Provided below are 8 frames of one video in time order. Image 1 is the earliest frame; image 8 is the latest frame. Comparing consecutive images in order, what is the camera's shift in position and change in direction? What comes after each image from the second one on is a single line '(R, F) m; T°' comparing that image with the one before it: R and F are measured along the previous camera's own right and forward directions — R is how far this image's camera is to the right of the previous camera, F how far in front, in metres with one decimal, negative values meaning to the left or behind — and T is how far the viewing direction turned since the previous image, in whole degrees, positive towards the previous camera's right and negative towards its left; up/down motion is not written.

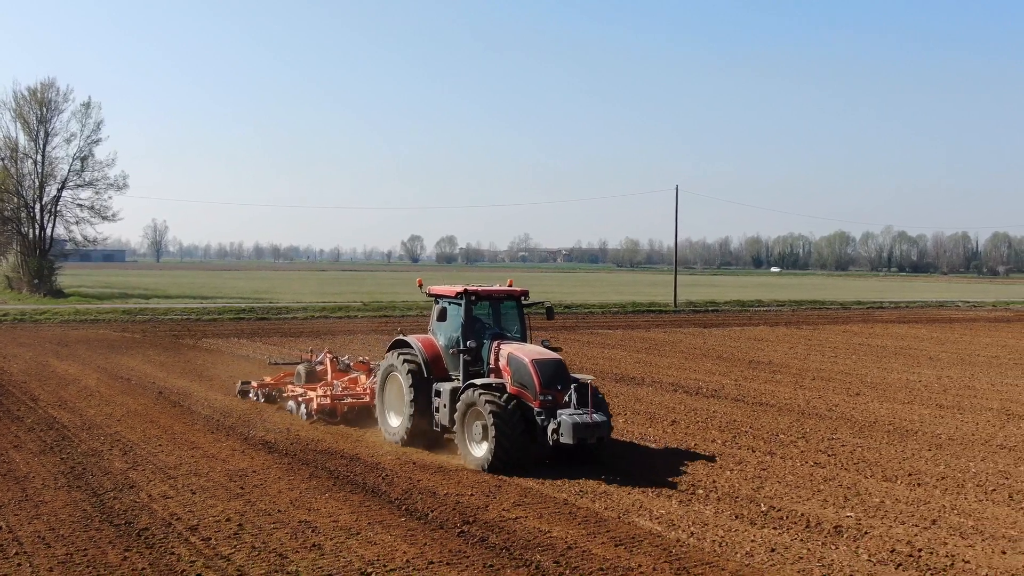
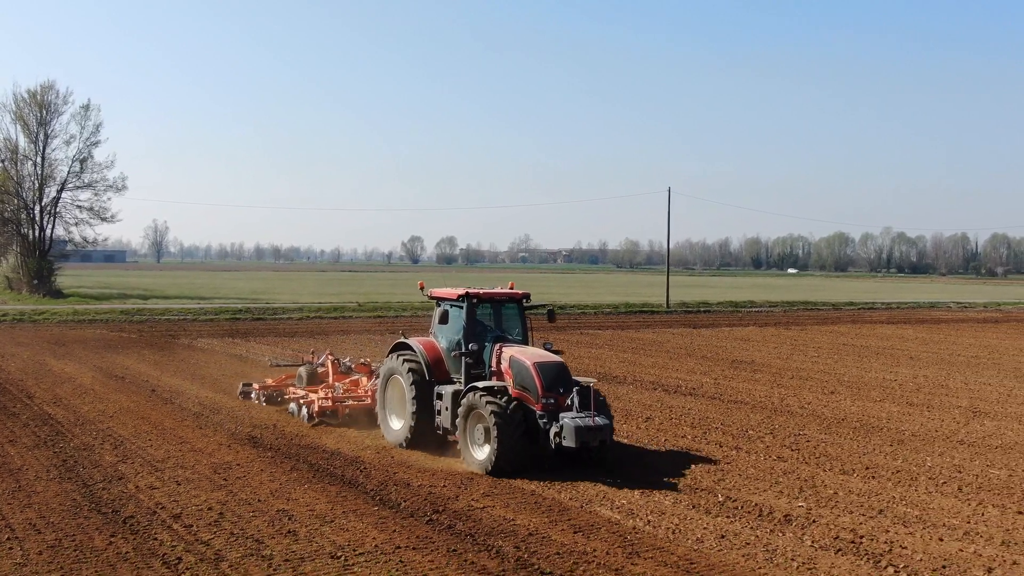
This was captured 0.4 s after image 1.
(-1.7, +0.2) m; 0°
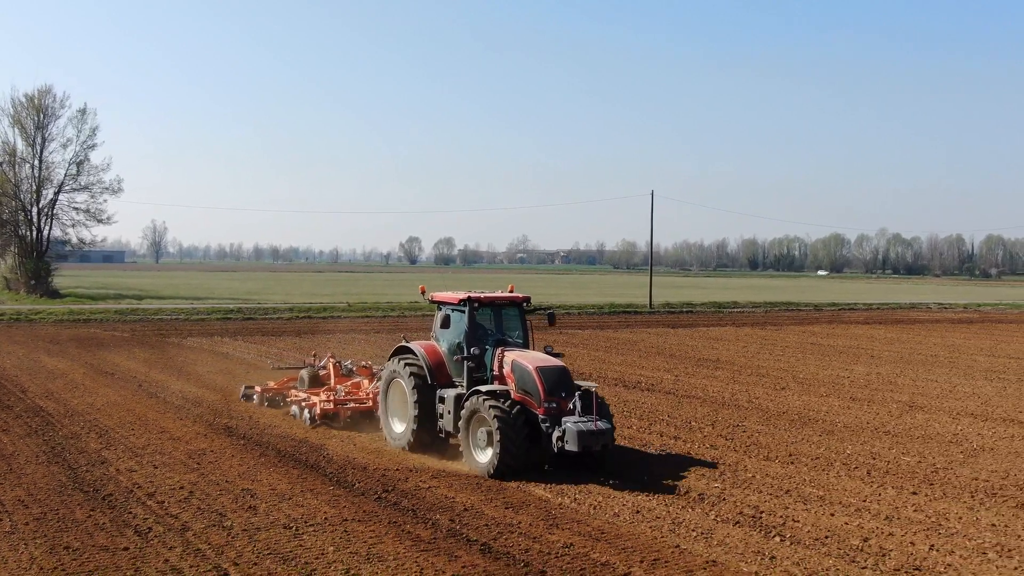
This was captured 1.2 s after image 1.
(+0.7, -1.0) m; 0°
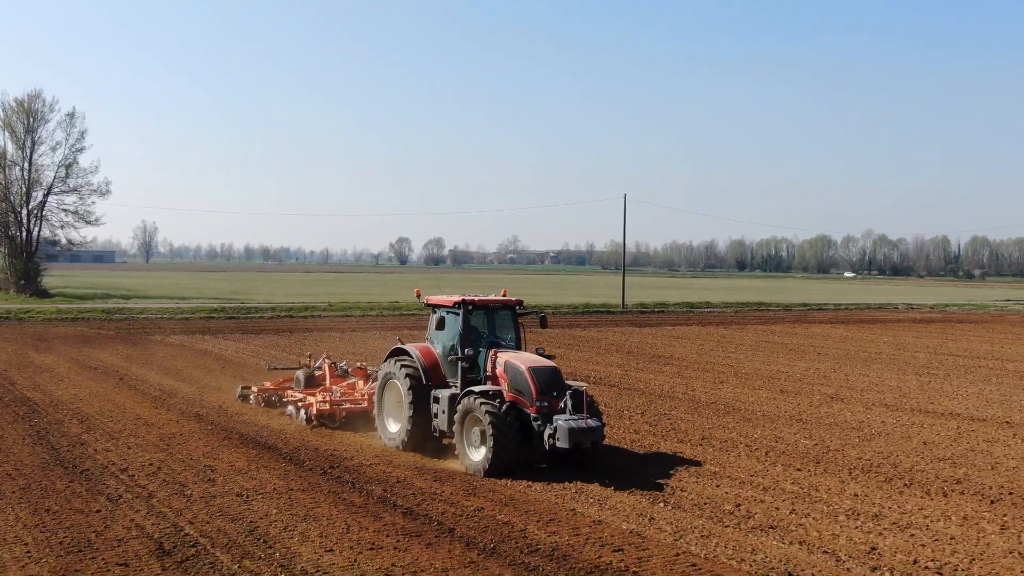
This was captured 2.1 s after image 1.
(+0.9, -1.4) m; 0°
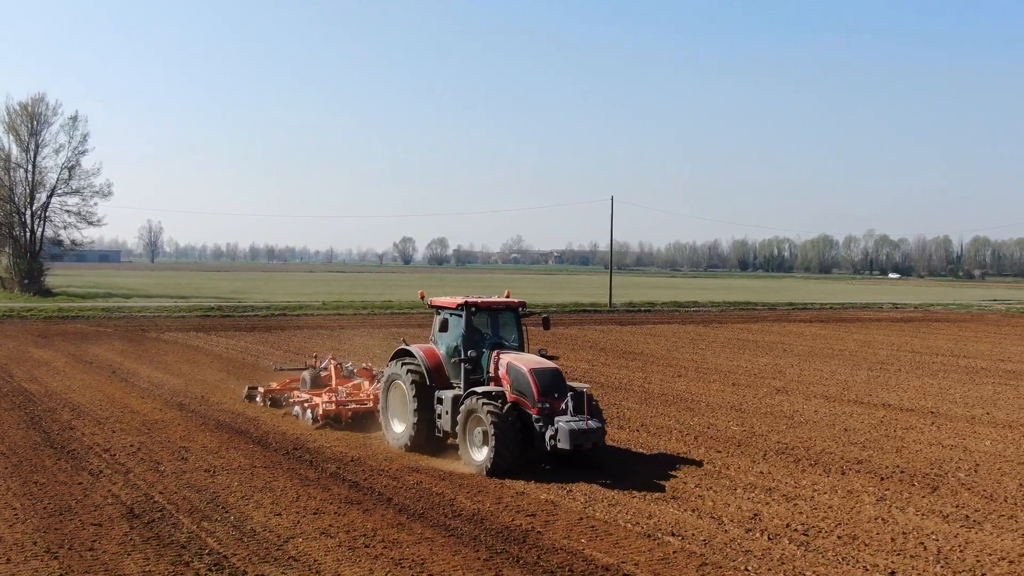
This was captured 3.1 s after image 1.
(+0.1, -0.9) m; 0°
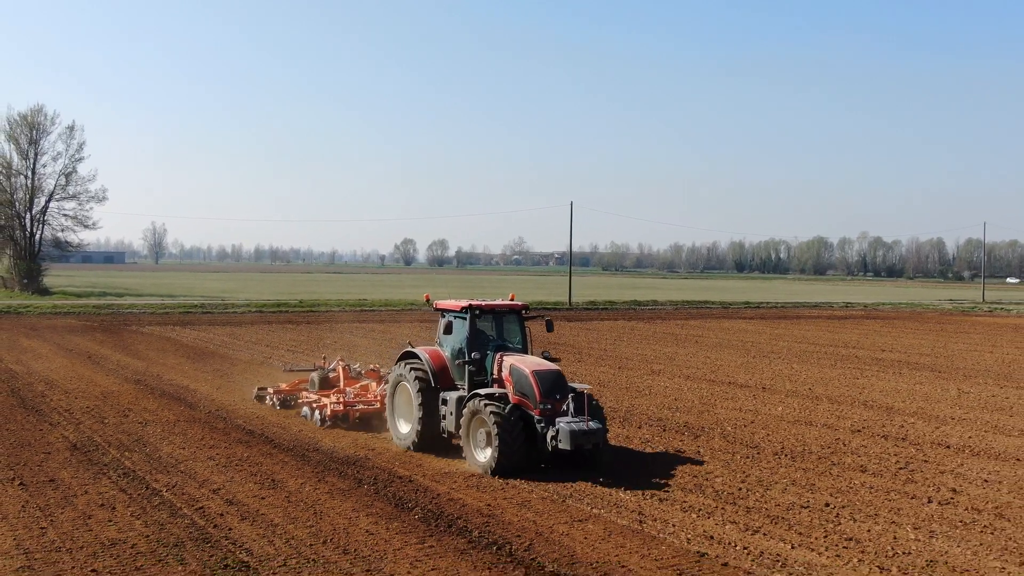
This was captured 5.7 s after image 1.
(+1.7, -2.9) m; 0°
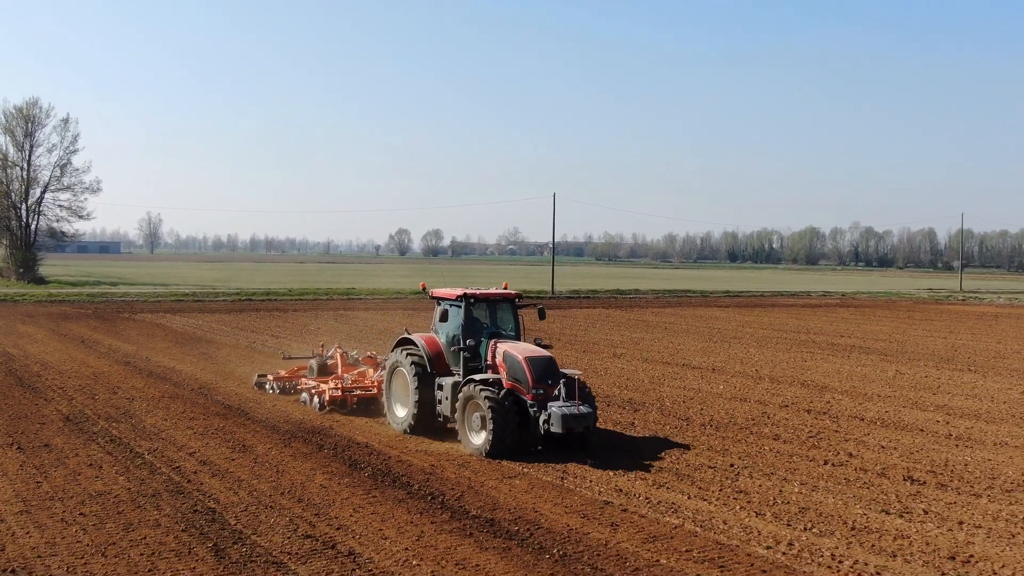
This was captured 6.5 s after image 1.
(+0.6, -1.0) m; 0°
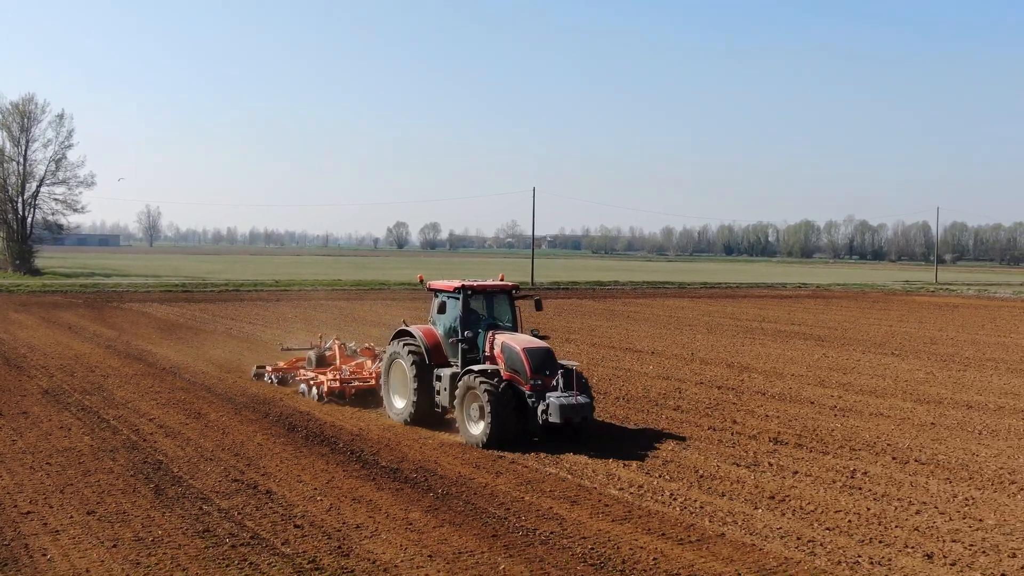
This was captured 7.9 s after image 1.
(+1.0, -1.2) m; 0°
